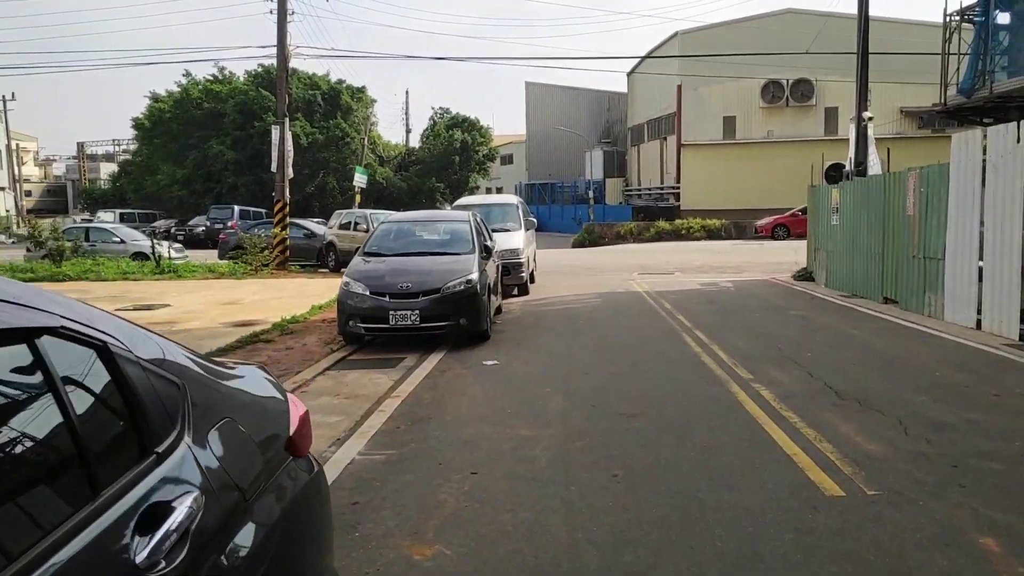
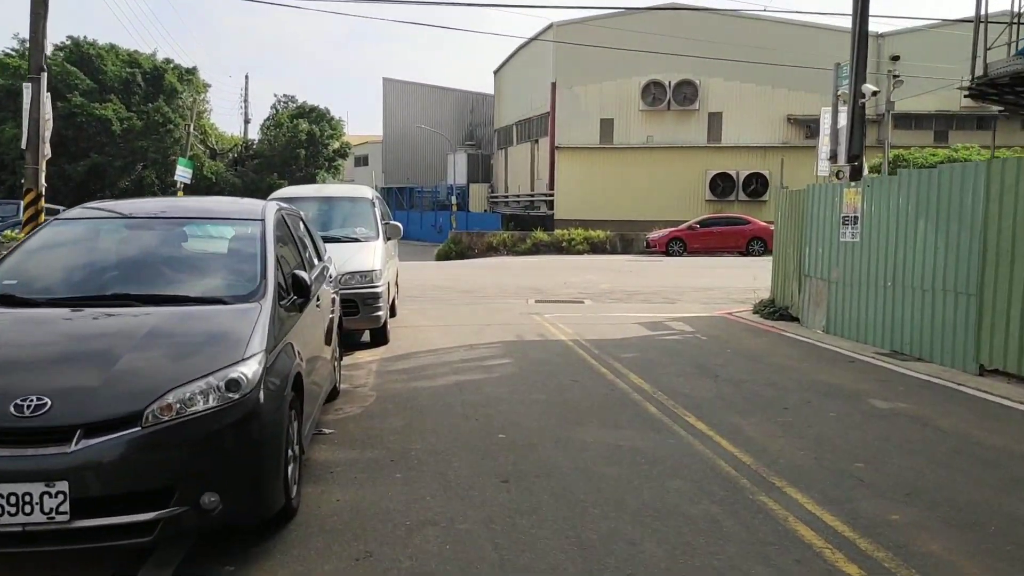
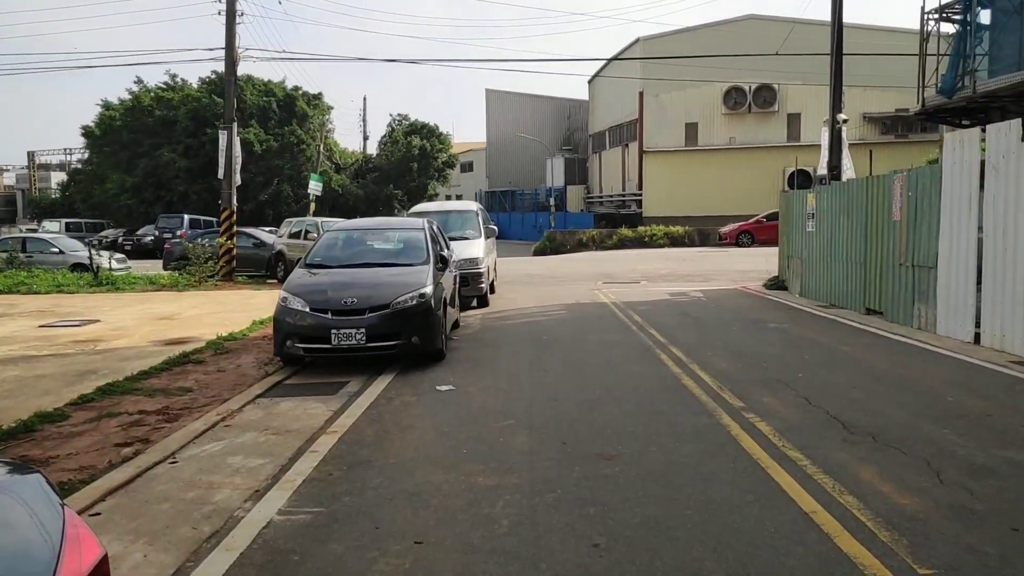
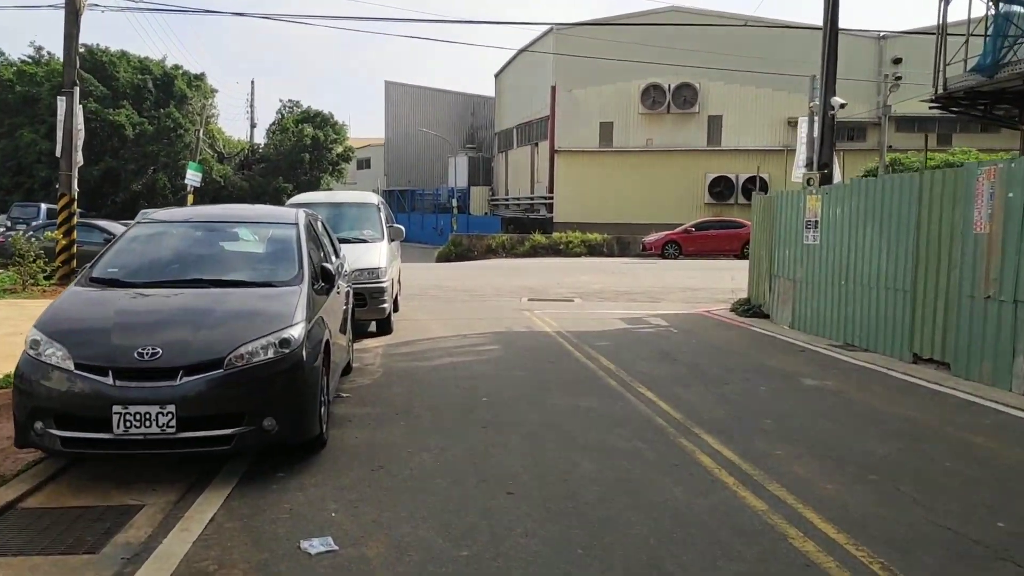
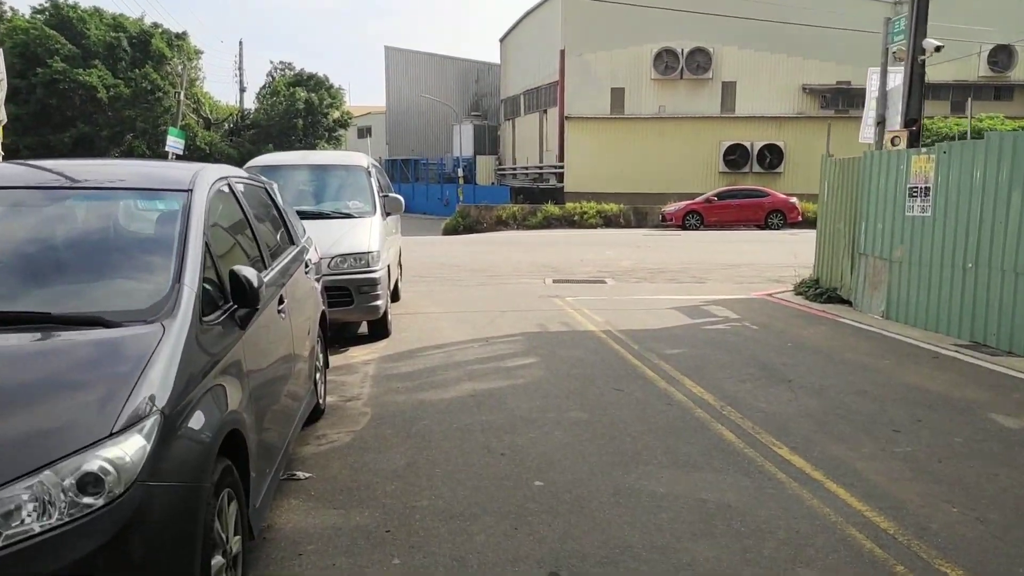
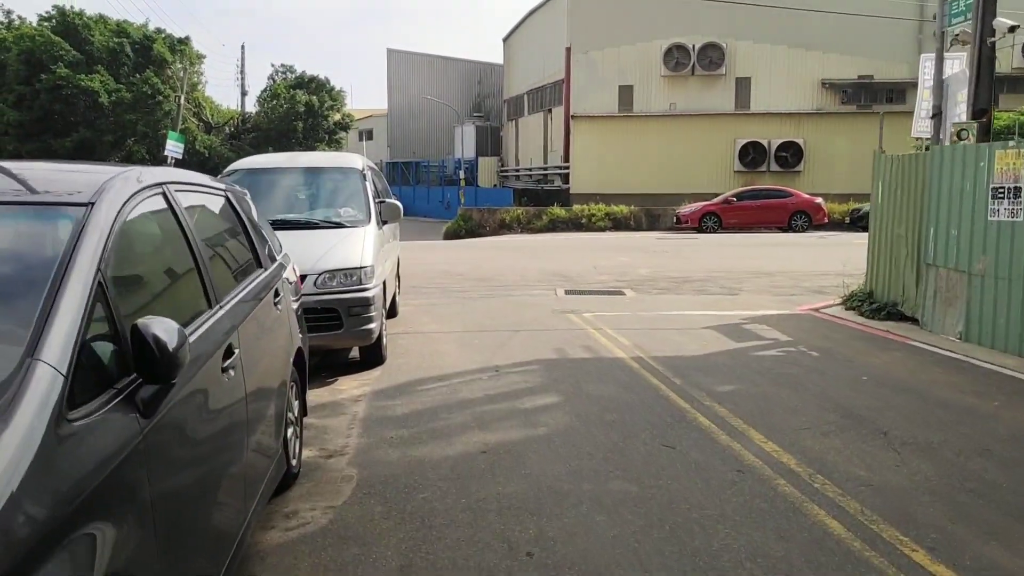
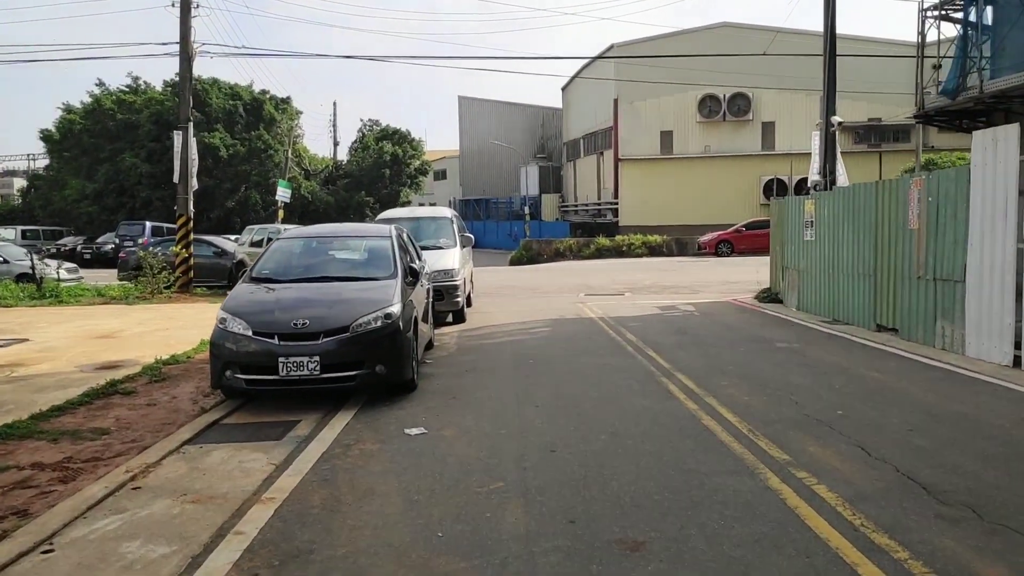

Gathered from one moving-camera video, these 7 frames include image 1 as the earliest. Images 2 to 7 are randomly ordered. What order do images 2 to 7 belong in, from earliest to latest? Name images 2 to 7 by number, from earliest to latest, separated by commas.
3, 7, 4, 2, 5, 6
